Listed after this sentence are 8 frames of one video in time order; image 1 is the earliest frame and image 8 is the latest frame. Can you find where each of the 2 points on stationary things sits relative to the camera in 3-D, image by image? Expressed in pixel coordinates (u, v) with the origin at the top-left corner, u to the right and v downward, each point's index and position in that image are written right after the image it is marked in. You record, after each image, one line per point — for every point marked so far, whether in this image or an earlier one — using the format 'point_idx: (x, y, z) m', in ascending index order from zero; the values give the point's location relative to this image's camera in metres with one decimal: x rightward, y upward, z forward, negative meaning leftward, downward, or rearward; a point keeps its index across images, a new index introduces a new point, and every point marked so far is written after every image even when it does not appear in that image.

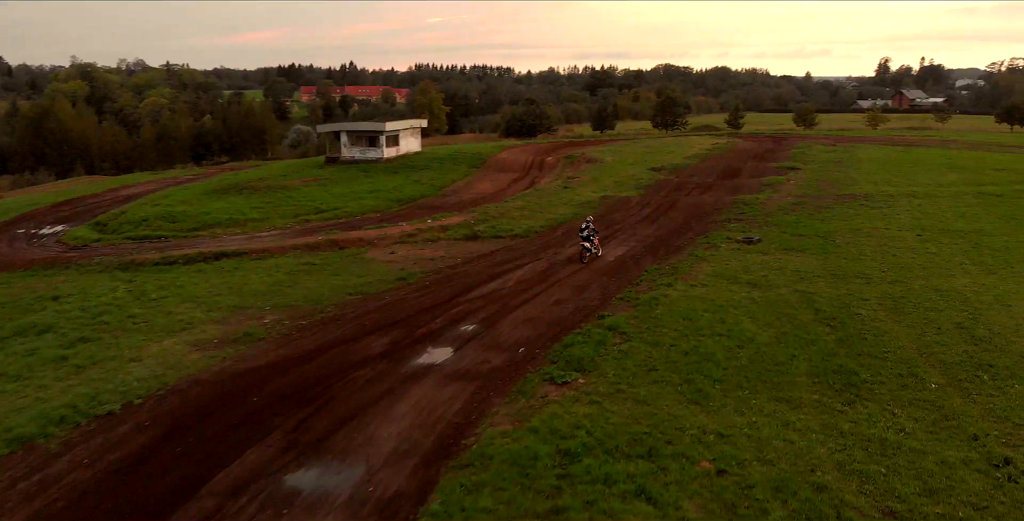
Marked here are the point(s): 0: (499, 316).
0: (-0.3, -1.0, +16.3) m
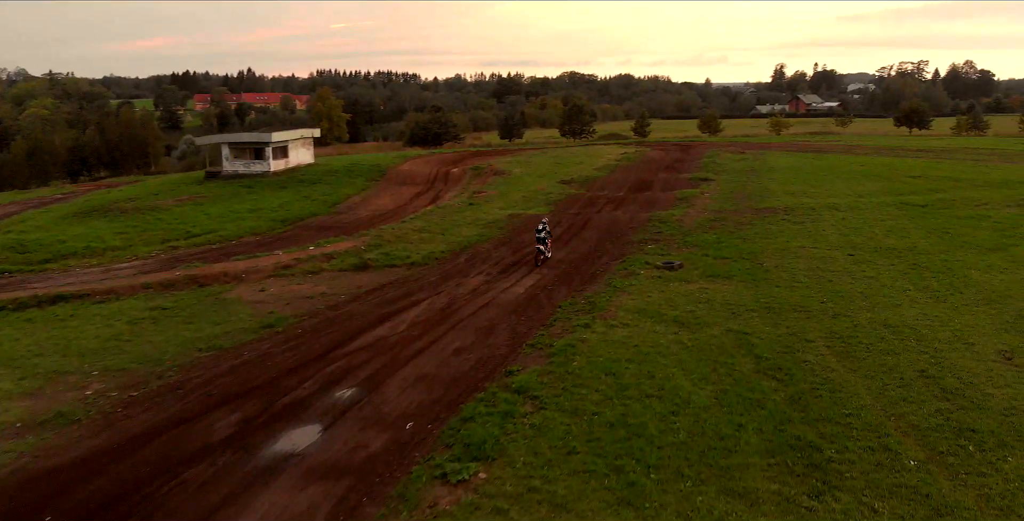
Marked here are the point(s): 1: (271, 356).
0: (-1.9, -1.7, +13.5) m
1: (-3.9, -1.6, +14.6) m
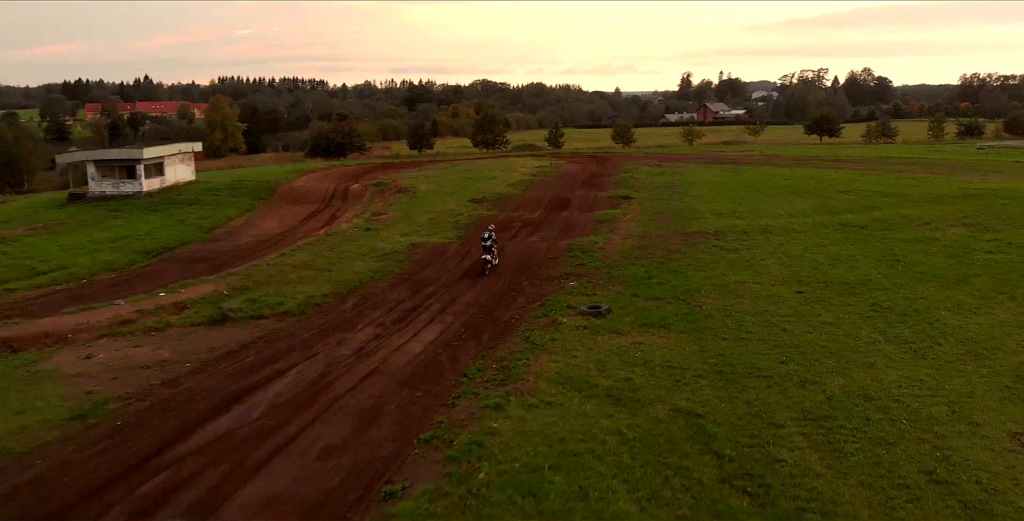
0: (-3.2, -2.6, +9.9) m
1: (-5.3, -2.5, +10.8) m
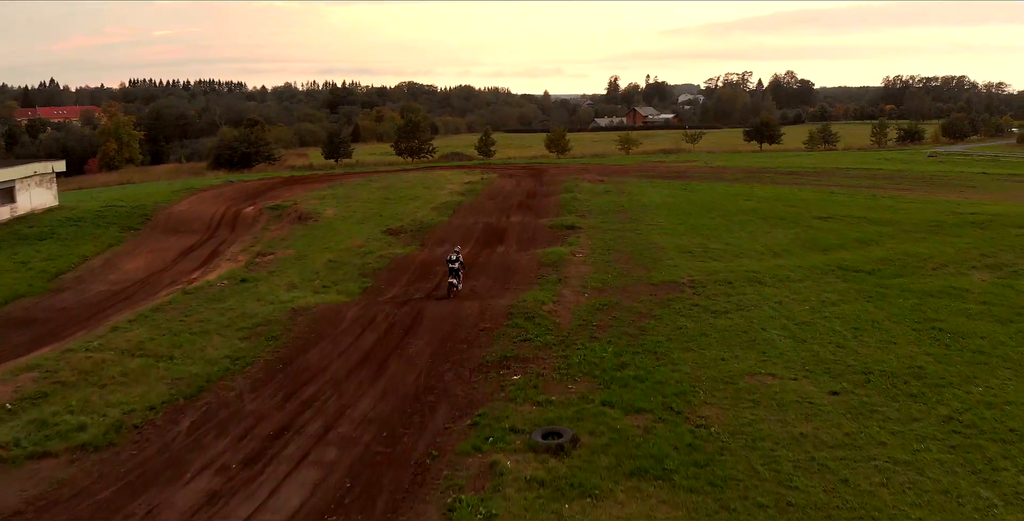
0: (-3.7, -4.0, +4.0) m
1: (-5.8, -3.9, +4.7) m
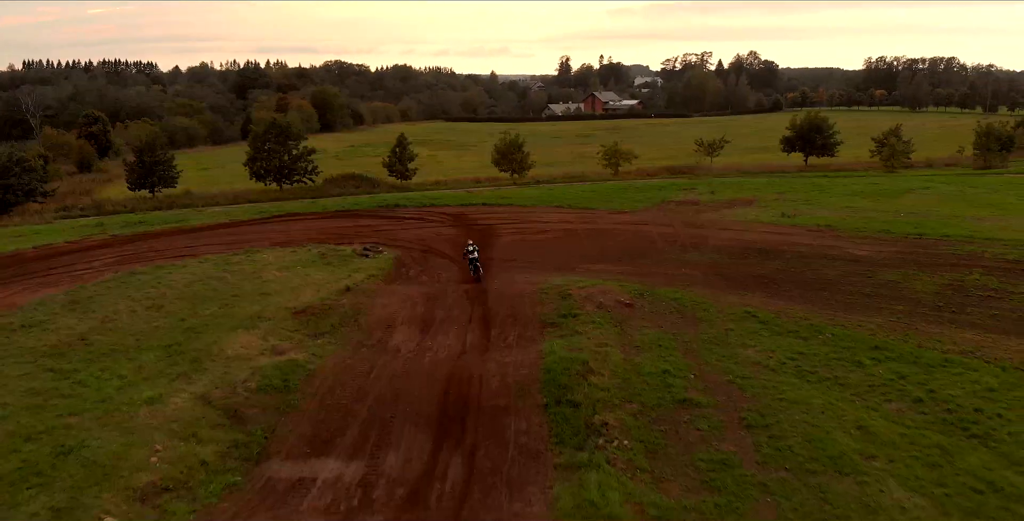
0: (-3.4, -9.9, -22.2) m
1: (-5.6, -9.9, -21.6) m
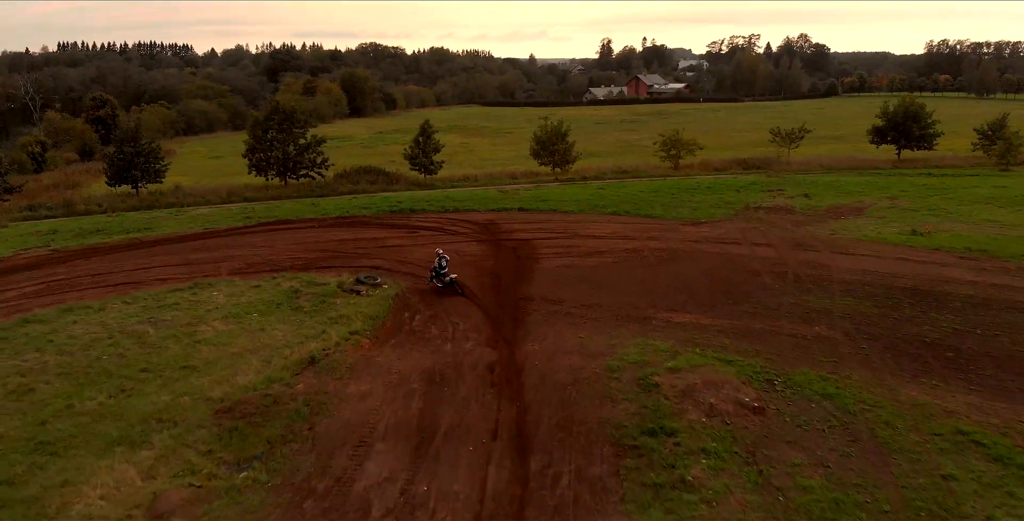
0: (-4.5, -11.4, -28.7) m
1: (-6.6, -11.4, -28.0) m
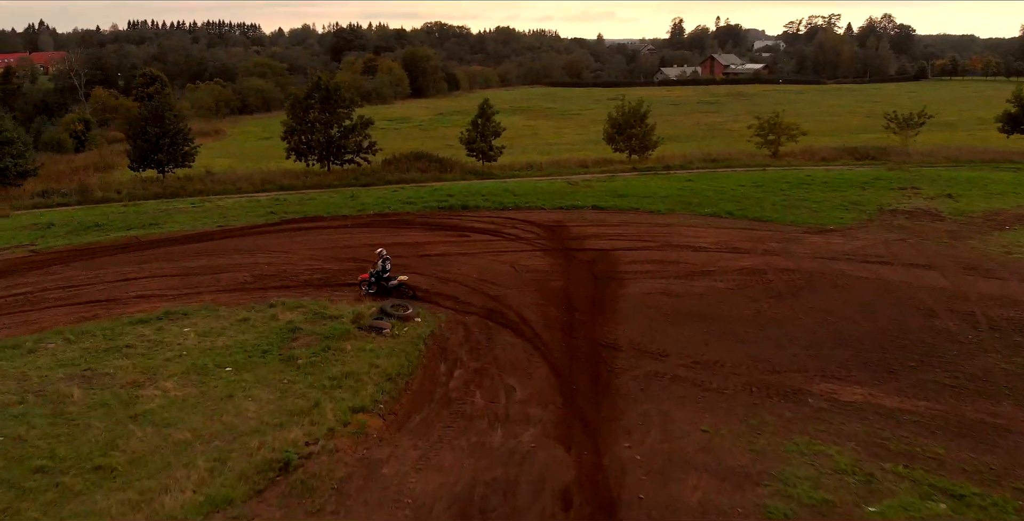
0: (-6.8, -12.6, -32.9) m
1: (-8.8, -12.5, -32.1) m
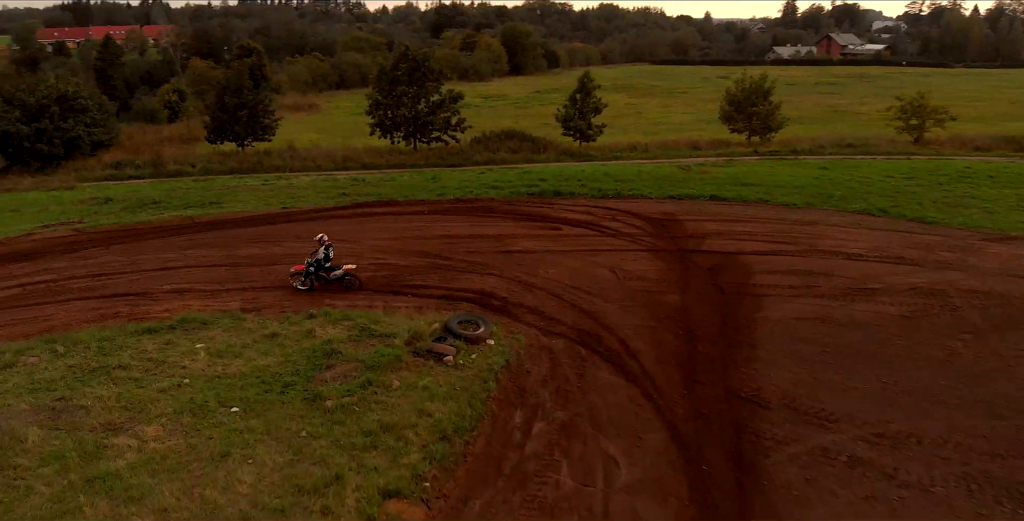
0: (-10.8, -13.4, -34.7) m
1: (-12.8, -13.2, -33.7) m
